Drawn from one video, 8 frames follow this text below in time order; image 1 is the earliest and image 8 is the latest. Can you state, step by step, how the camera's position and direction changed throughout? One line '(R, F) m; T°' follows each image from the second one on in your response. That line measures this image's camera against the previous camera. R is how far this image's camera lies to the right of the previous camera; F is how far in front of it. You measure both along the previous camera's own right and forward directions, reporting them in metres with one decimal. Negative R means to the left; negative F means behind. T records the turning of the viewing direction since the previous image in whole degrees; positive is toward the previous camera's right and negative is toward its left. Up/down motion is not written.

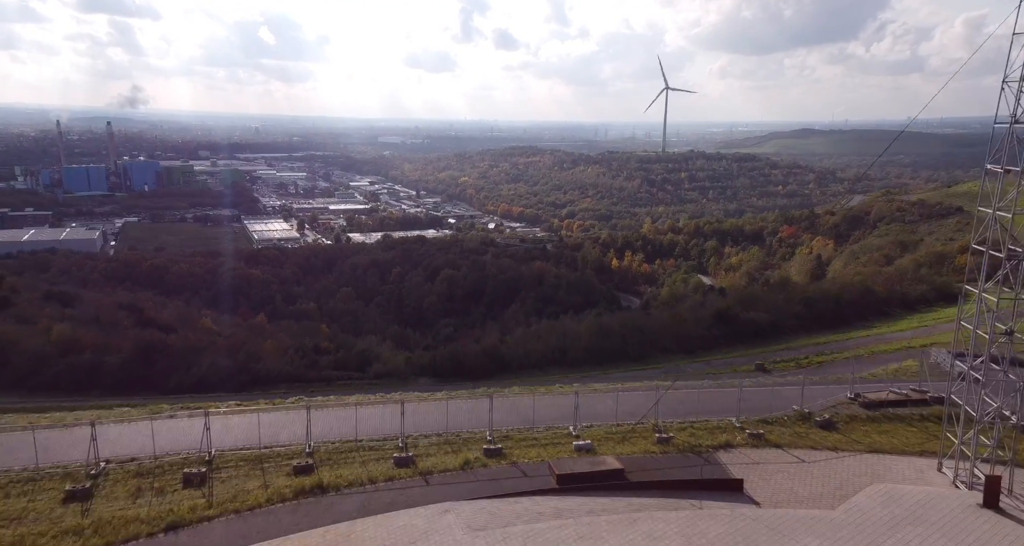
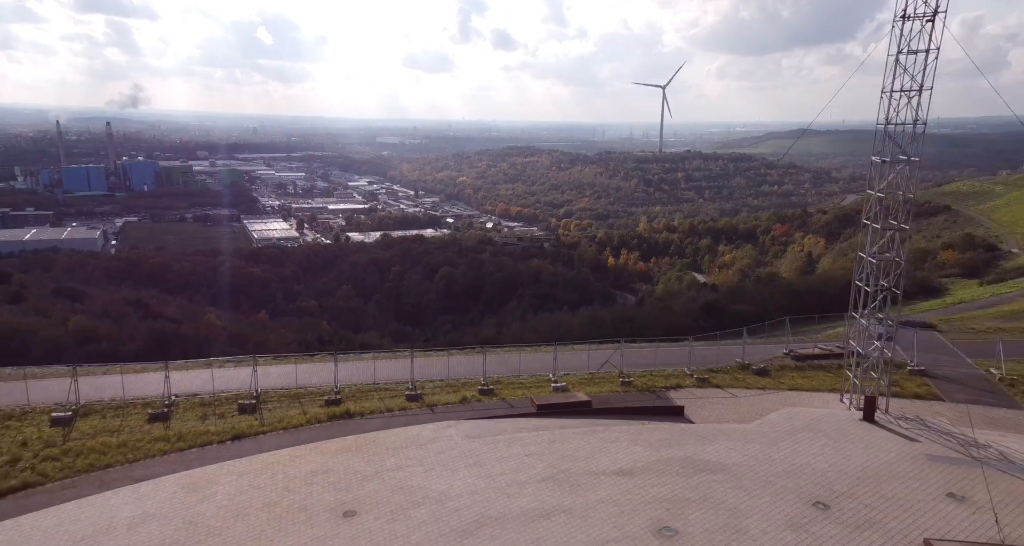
(+0.2, -2.8) m; 0°
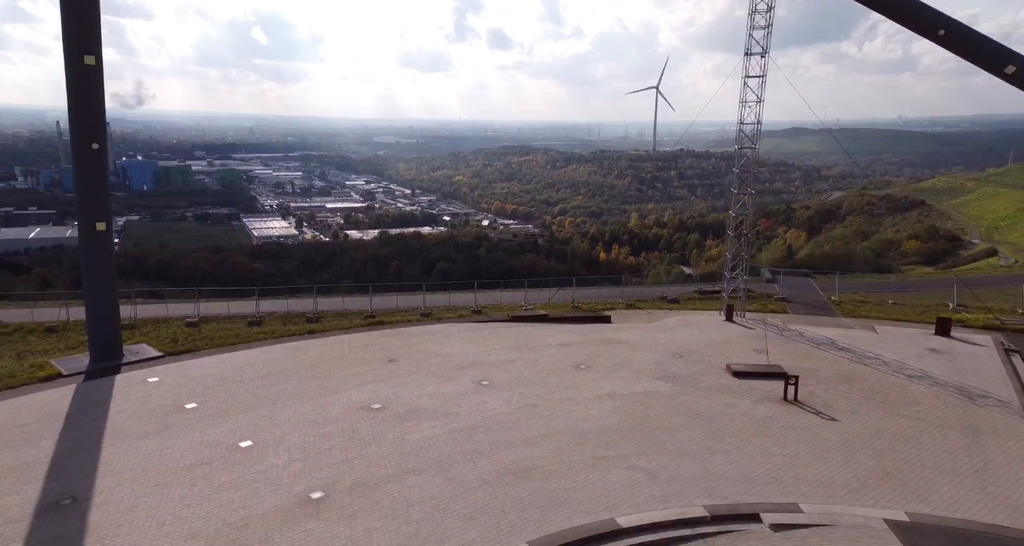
(+0.5, -6.3) m; 0°
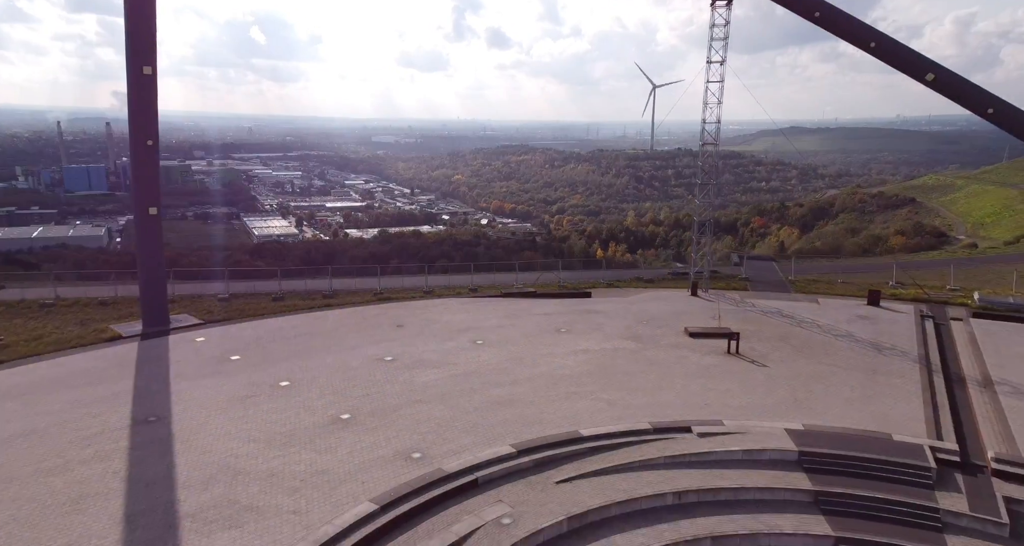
(+0.2, -2.7) m; 0°
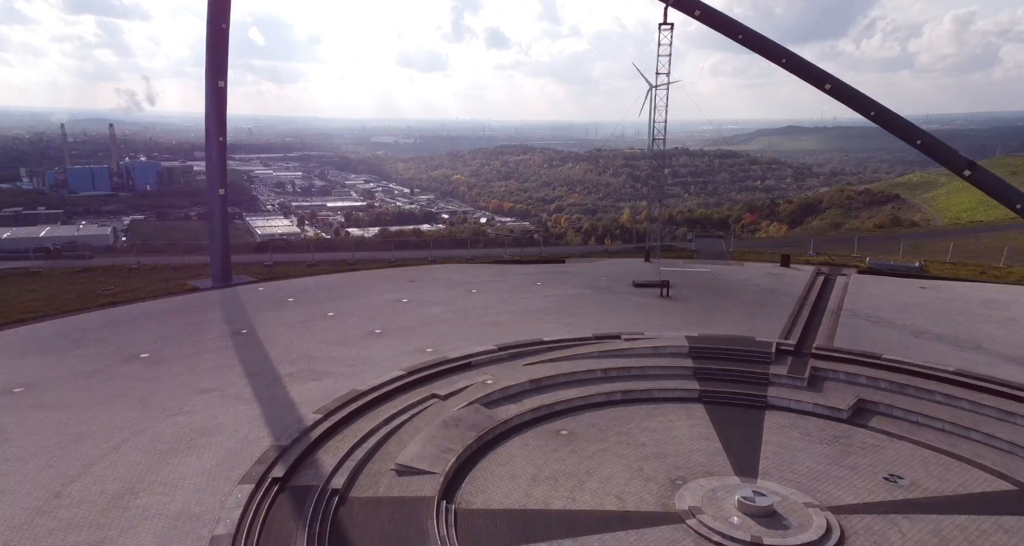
(+0.5, -5.2) m; 0°
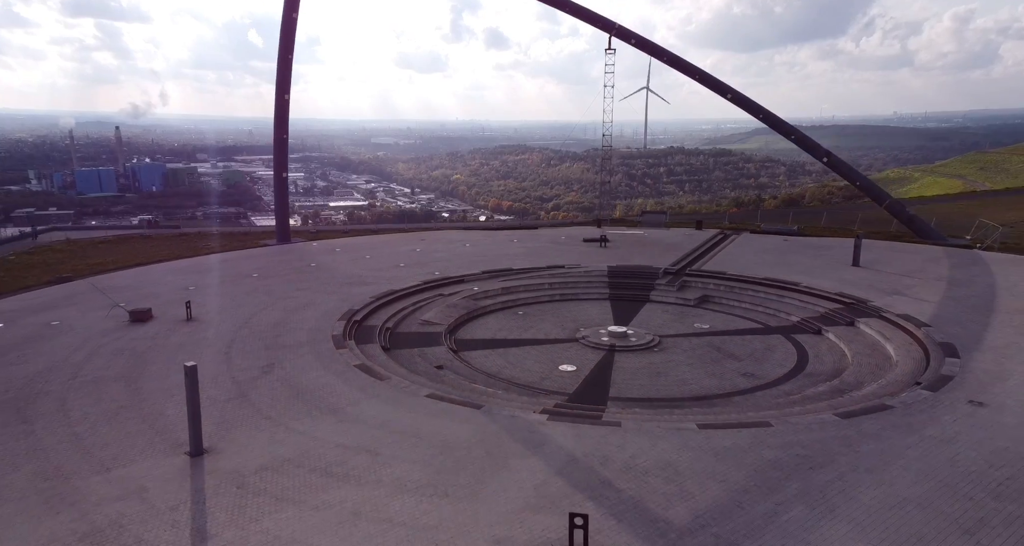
(+0.8, -8.7) m; 0°
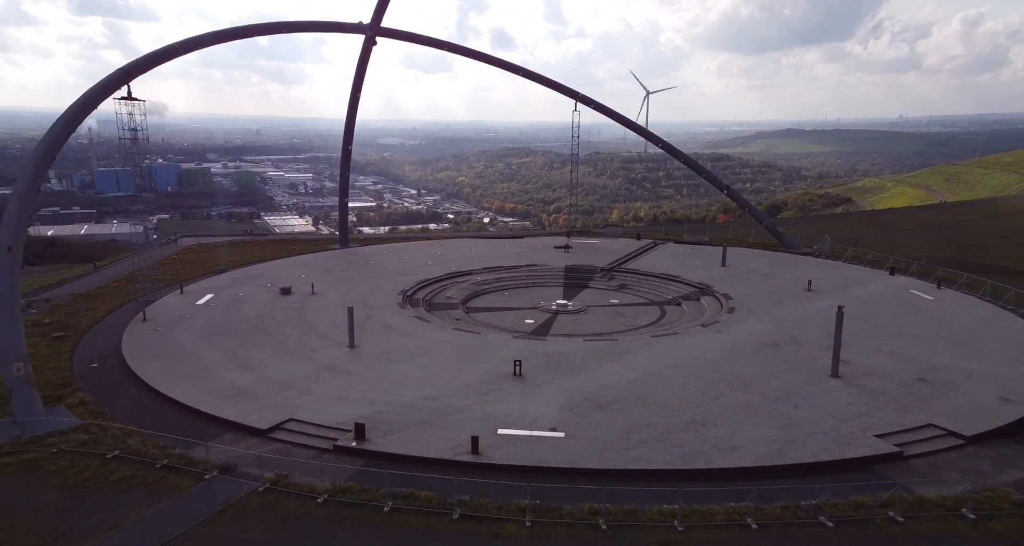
(+0.8, -13.2) m; 0°
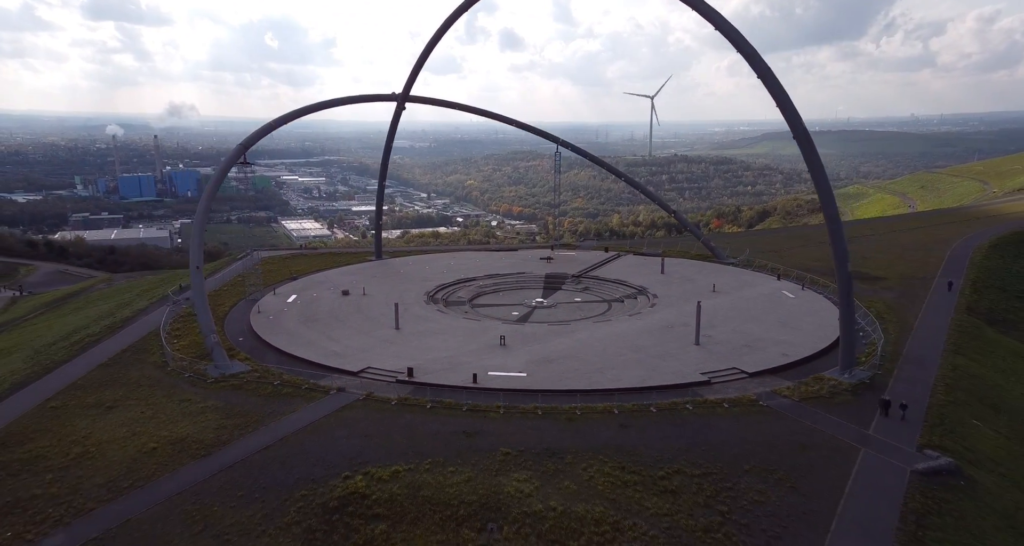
(+1.2, -12.9) m; -1°
